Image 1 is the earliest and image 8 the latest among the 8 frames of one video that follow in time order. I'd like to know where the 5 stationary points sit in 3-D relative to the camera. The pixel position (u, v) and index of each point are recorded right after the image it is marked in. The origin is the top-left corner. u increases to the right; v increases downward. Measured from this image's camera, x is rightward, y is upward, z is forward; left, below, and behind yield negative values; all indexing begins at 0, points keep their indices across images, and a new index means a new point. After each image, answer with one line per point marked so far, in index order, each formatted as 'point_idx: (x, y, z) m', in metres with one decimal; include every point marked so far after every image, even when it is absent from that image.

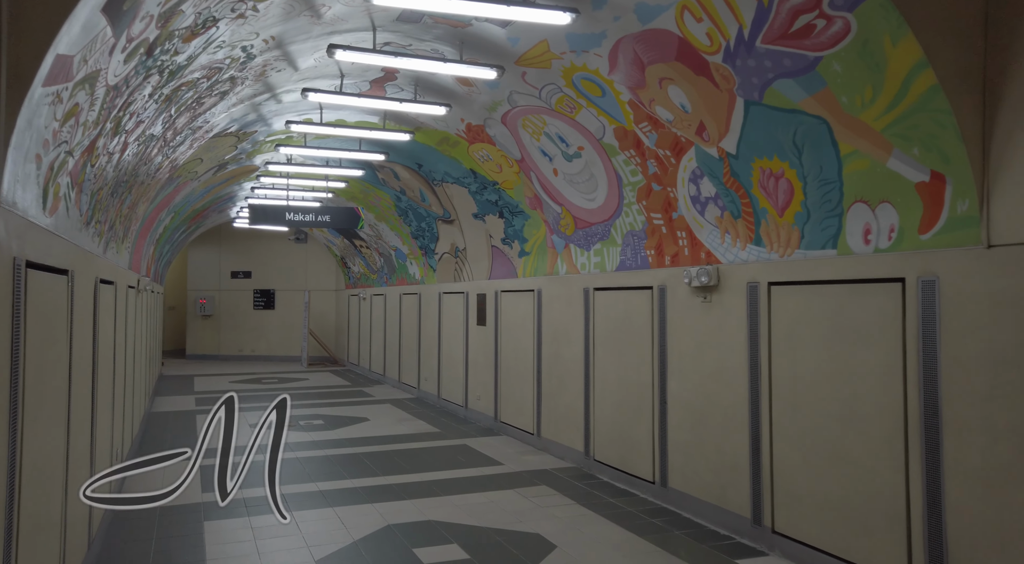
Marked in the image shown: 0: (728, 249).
0: (+2.1, +0.3, +7.9) m
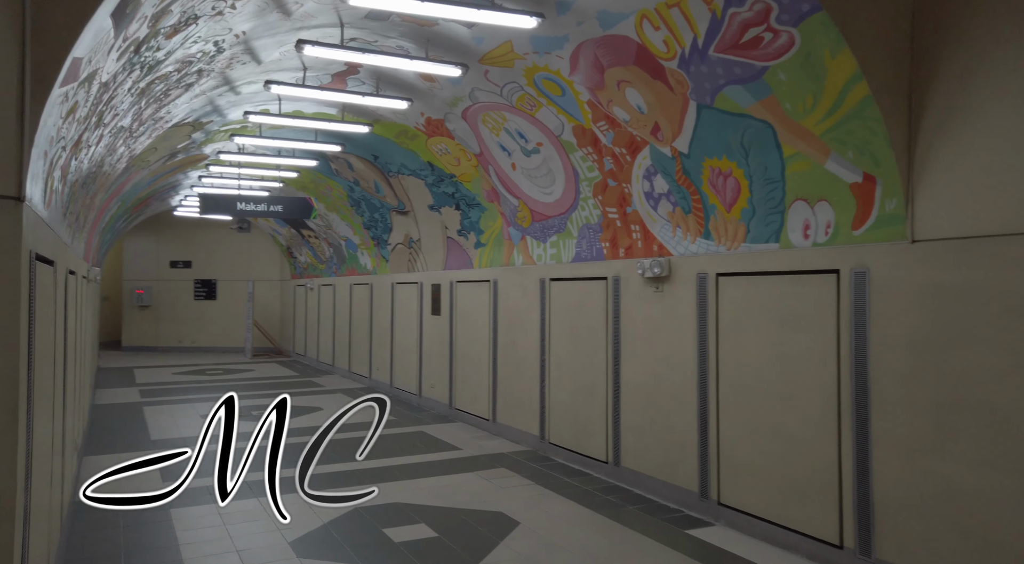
0: (+1.8, +0.4, +8.5) m
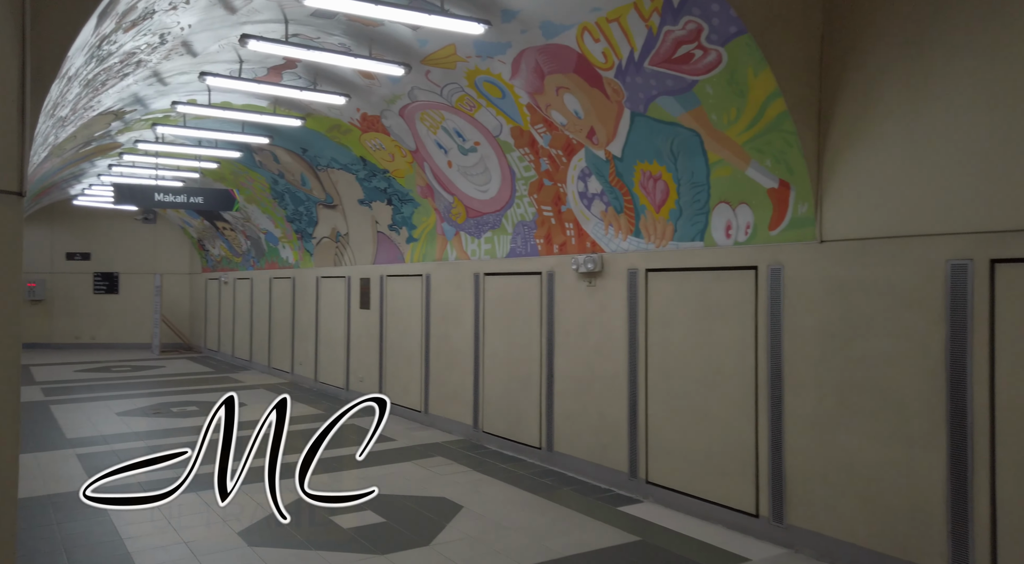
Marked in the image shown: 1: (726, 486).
0: (+1.1, +0.5, +9.1) m
1: (+2.0, -1.8, +7.3) m
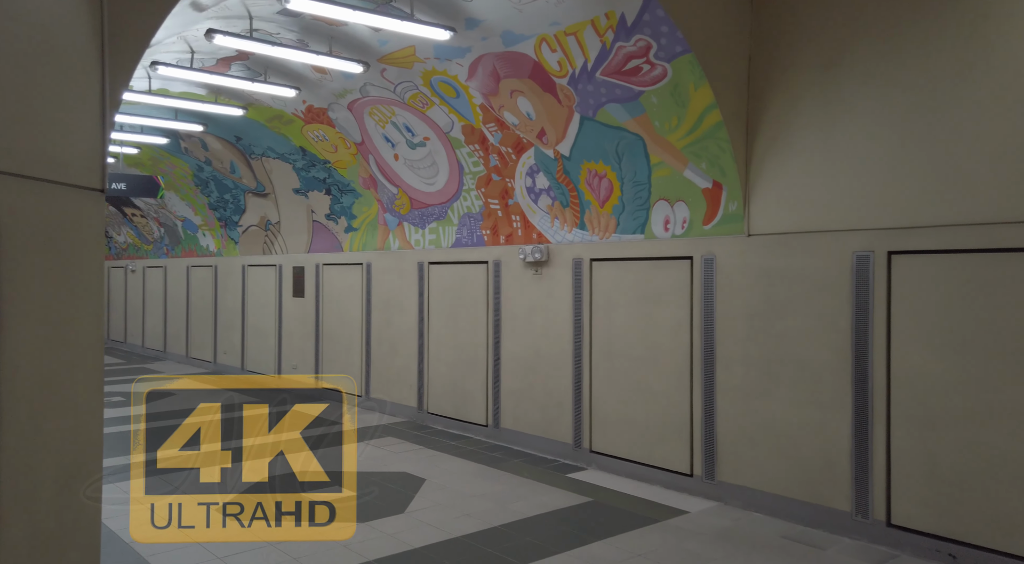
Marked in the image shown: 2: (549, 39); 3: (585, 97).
0: (+0.6, +0.6, +9.8) m
1: (+1.5, -1.7, +8.2) m
2: (+0.4, +2.4, +7.9) m
3: (+0.7, +1.9, +8.3) m
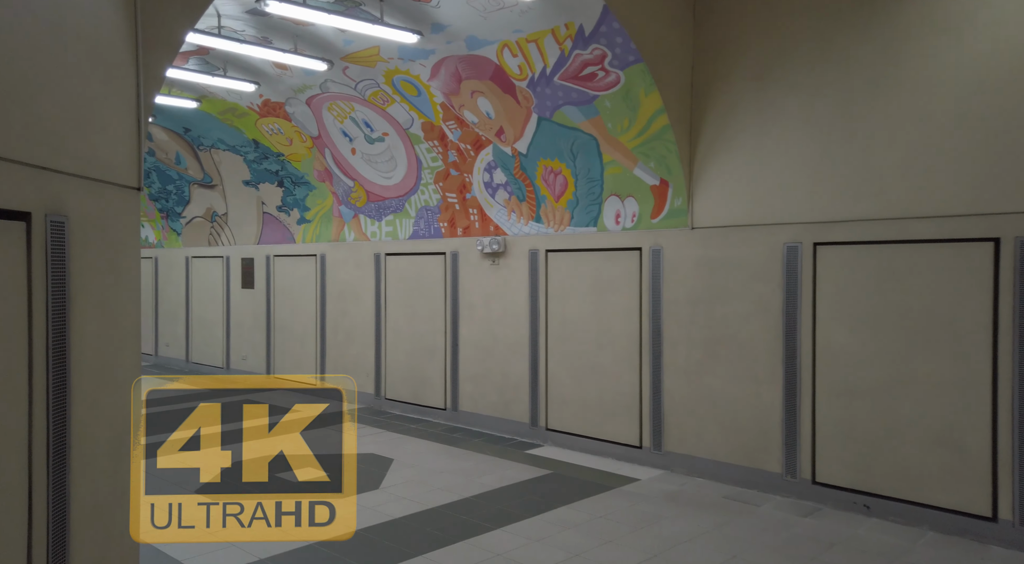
0: (0.0, +0.8, +10.5) m
1: (+1.1, -1.6, +8.9) m
2: (0.0, +2.5, +8.5) m
3: (+0.3, +2.0, +8.9) m
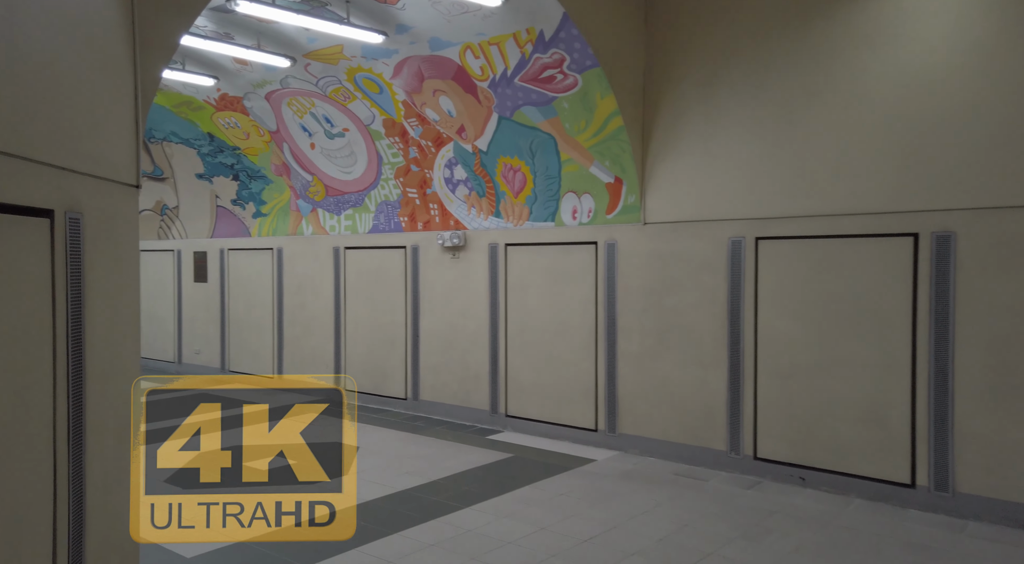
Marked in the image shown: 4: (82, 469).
0: (-0.5, +0.9, +10.8) m
1: (+0.7, -1.5, +9.4) m
2: (-0.4, +2.6, +8.8) m
3: (-0.1, +2.1, +9.3) m
4: (-2.2, -1.0, +4.1) m
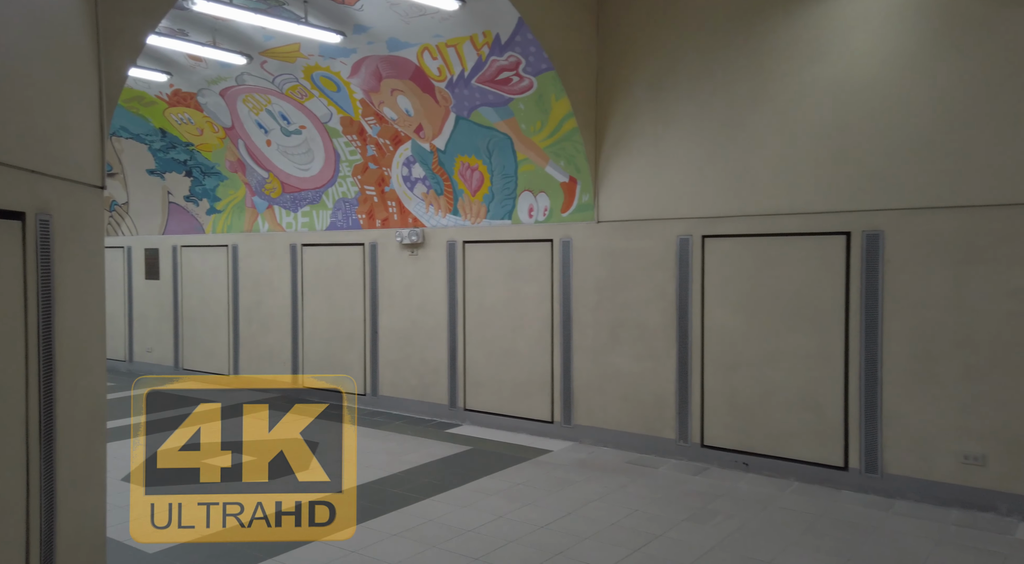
0: (-1.1, +0.9, +11.0) m
1: (+0.2, -1.5, +9.6) m
2: (-0.9, +2.6, +9.0) m
3: (-0.6, +2.1, +9.4) m
4: (-2.4, -1.0, +4.2) m
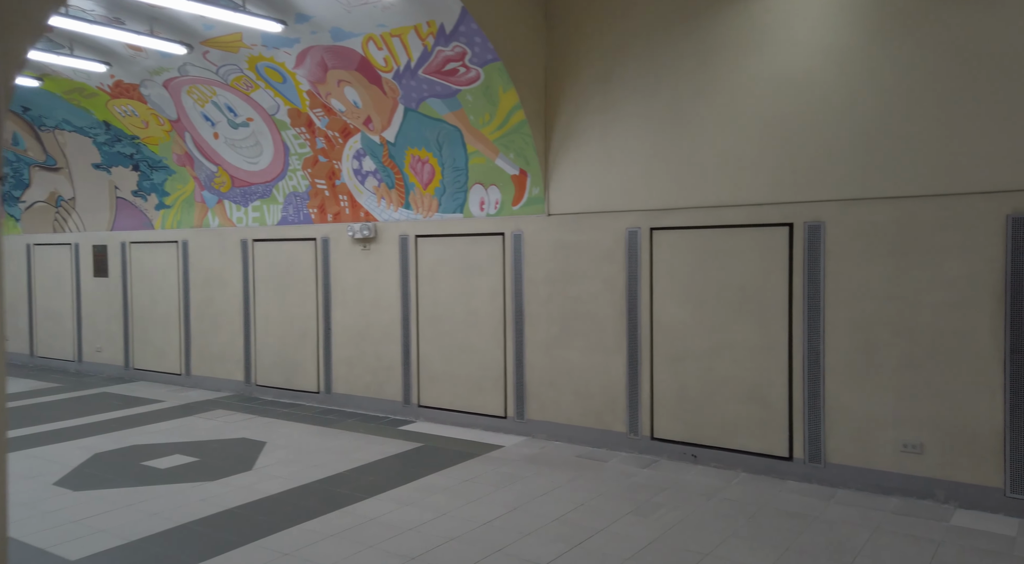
0: (-1.7, +1.0, +10.8) m
1: (-0.4, -1.4, +9.5) m
2: (-1.5, +2.7, +8.8) m
3: (-1.2, +2.2, +9.3) m
4: (-2.7, -1.0, +4.0) m
